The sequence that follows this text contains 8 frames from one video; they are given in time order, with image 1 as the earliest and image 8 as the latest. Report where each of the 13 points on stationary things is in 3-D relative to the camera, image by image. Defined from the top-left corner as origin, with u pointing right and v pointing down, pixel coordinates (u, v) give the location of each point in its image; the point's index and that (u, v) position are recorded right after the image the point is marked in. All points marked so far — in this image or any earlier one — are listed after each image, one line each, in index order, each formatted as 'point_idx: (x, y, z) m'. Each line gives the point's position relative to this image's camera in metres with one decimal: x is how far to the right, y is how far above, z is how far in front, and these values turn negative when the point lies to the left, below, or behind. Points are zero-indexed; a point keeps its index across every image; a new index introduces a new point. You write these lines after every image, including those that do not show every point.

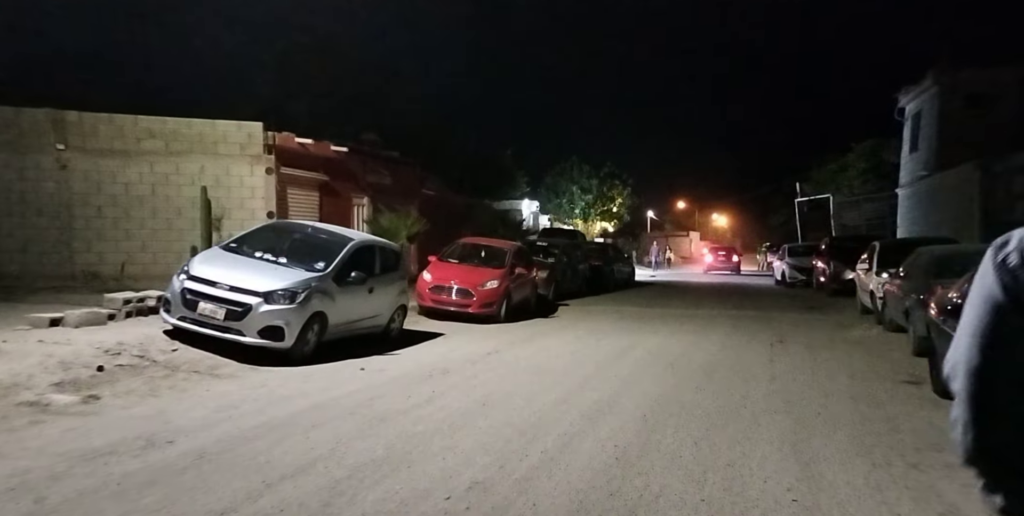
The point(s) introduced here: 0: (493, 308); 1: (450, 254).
0: (-0.4, -1.2, +15.4) m
1: (-1.8, +0.1, +17.6) m
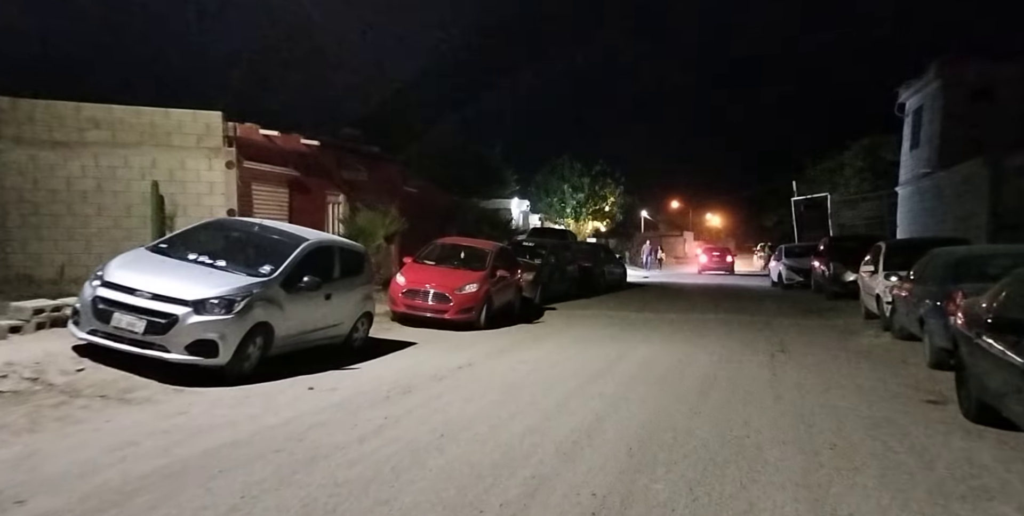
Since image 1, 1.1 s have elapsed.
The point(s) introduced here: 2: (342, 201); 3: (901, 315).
0: (-0.9, -1.3, +14.3) m
1: (-2.2, +0.1, +16.5) m
2: (-5.2, +1.8, +19.8) m
3: (+8.1, -1.2, +13.4) m
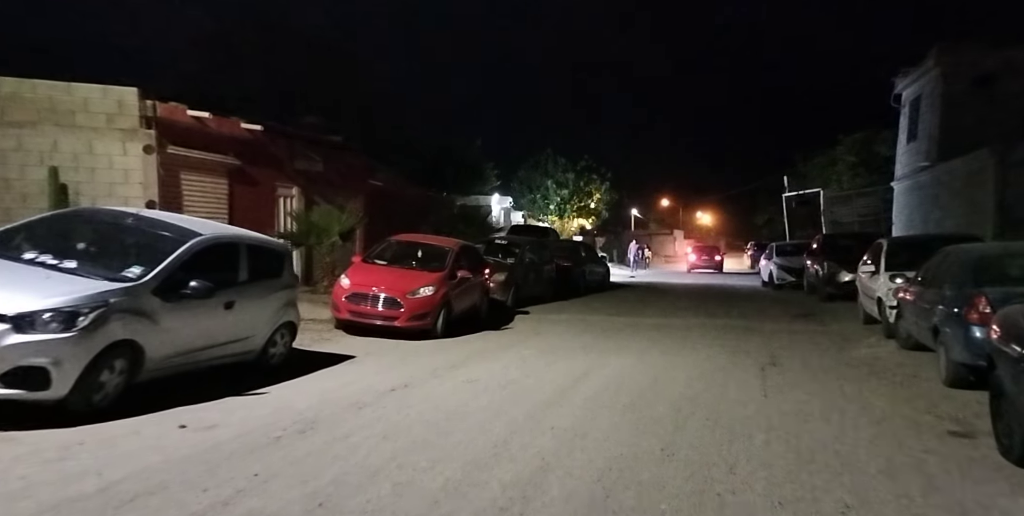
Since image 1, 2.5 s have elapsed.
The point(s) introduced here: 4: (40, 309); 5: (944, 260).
0: (-1.7, -1.2, +12.6) m
1: (-3.1, +0.1, +14.8) m
2: (-6.1, +1.9, +18.1) m
3: (+7.4, -1.2, +11.9) m
4: (-4.2, -0.5, +5.6) m
5: (+7.6, 0.0, +11.3) m
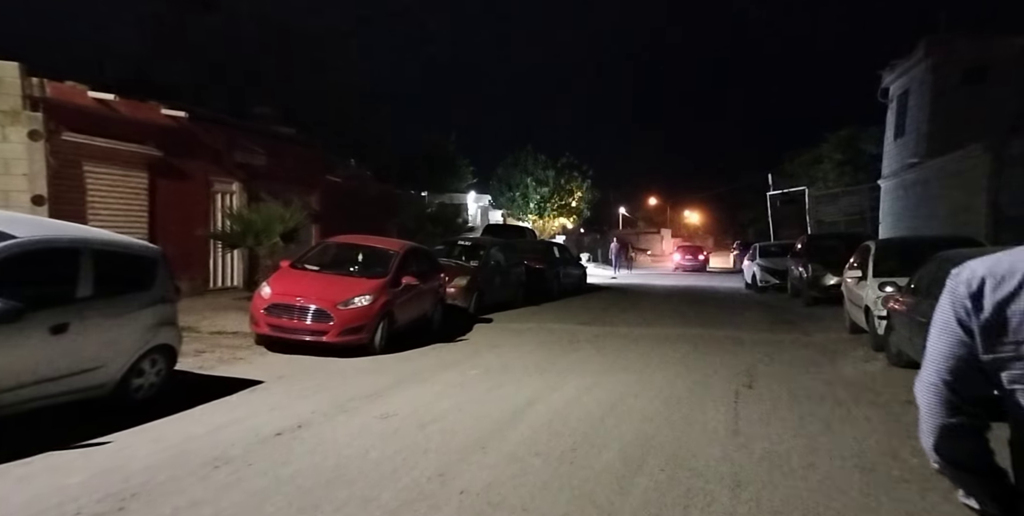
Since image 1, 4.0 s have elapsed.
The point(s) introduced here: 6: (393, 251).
0: (-2.6, -1.4, +11.2) m
1: (-4.1, 0.0, +13.3) m
2: (-7.2, +1.8, +16.5) m
3: (+6.4, -1.3, +10.5) m
4: (-5.0, -0.6, +4.1) m
5: (+6.7, -0.1, +10.0) m
6: (-2.5, +0.2, +13.4) m
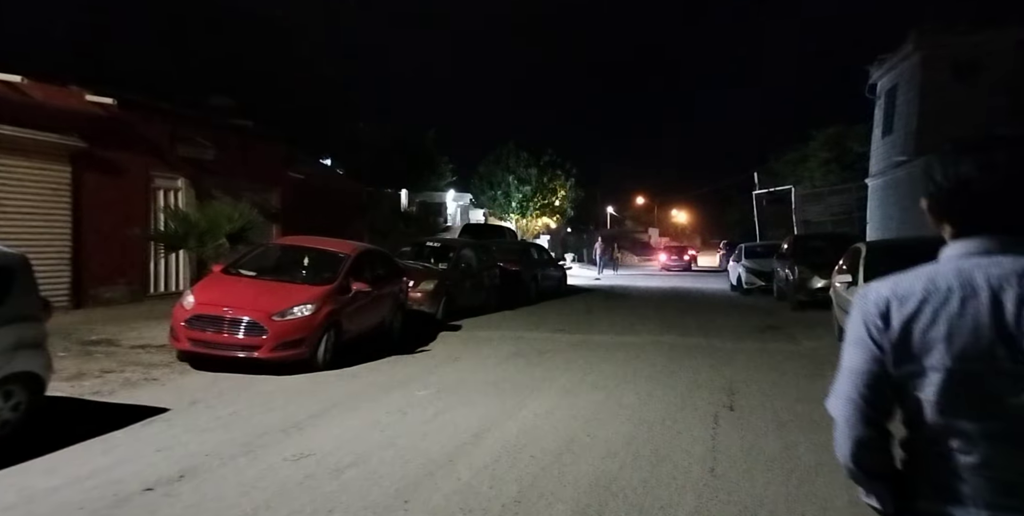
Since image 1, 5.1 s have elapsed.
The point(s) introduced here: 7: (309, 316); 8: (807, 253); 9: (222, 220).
0: (-3.3, -1.4, +9.9) m
1: (-4.8, -0.1, +12.0) m
2: (-8.0, +1.7, +15.2) m
3: (+5.8, -1.4, +9.5) m
4: (-5.5, -0.7, +2.8) m
5: (+6.0, -0.2, +9.0) m
6: (-3.2, +0.1, +12.2) m
7: (-3.2, -0.9, +10.1) m
8: (+9.1, +0.2, +19.6) m
9: (-6.4, +0.8, +14.1) m
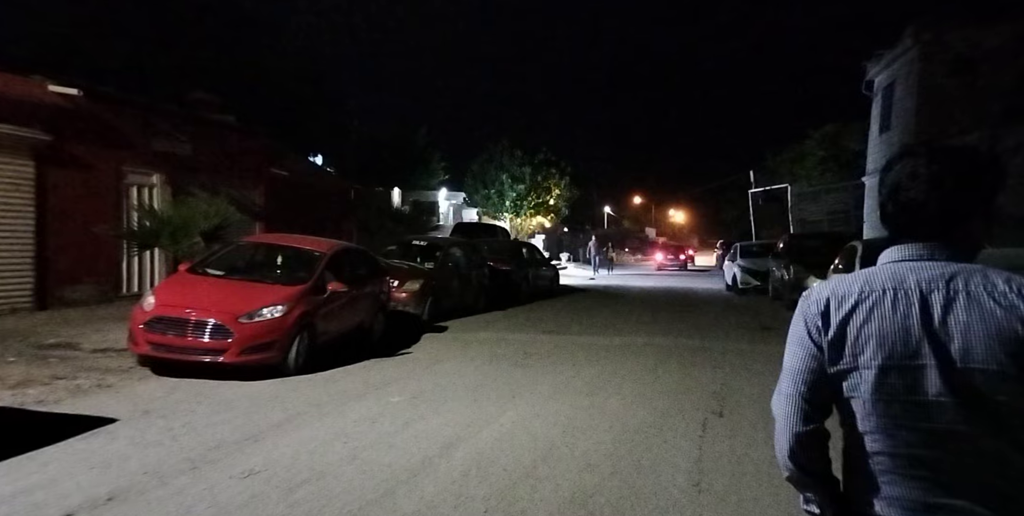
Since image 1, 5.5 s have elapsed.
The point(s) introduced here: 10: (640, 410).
0: (-3.6, -1.4, +9.4) m
1: (-5.1, 0.0, +11.5) m
2: (-8.3, +1.7, +14.7) m
3: (+5.5, -1.4, +9.0) m
4: (-5.8, -0.7, +2.3) m
5: (+5.8, -0.2, +8.5) m
6: (-3.5, +0.1, +11.7) m
7: (-3.5, -0.9, +9.6) m
8: (+8.8, +0.2, +19.2) m
9: (-6.7, +0.8, +13.6) m
10: (+1.7, -2.0, +8.4) m
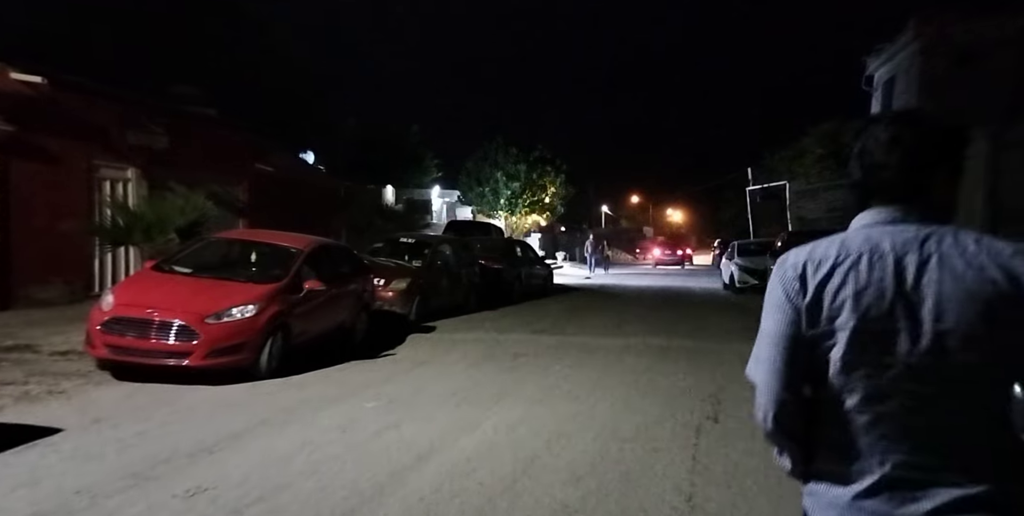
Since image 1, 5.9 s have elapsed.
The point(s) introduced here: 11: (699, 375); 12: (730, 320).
0: (-3.8, -1.4, +8.9) m
1: (-5.3, 0.0, +11.0) m
2: (-8.5, +1.8, +14.1) m
3: (+5.2, -1.3, +8.5) m
4: (-6.0, -0.6, +1.7) m
5: (+5.5, -0.2, +8.0) m
6: (-3.7, +0.2, +11.1) m
7: (-3.7, -0.9, +9.1) m
8: (+8.5, +0.3, +18.7) m
9: (-7.0, +0.9, +13.0) m
10: (+1.5, -1.9, +7.8) m
11: (+3.0, -1.9, +10.2) m
12: (+5.8, -1.7, +16.9) m
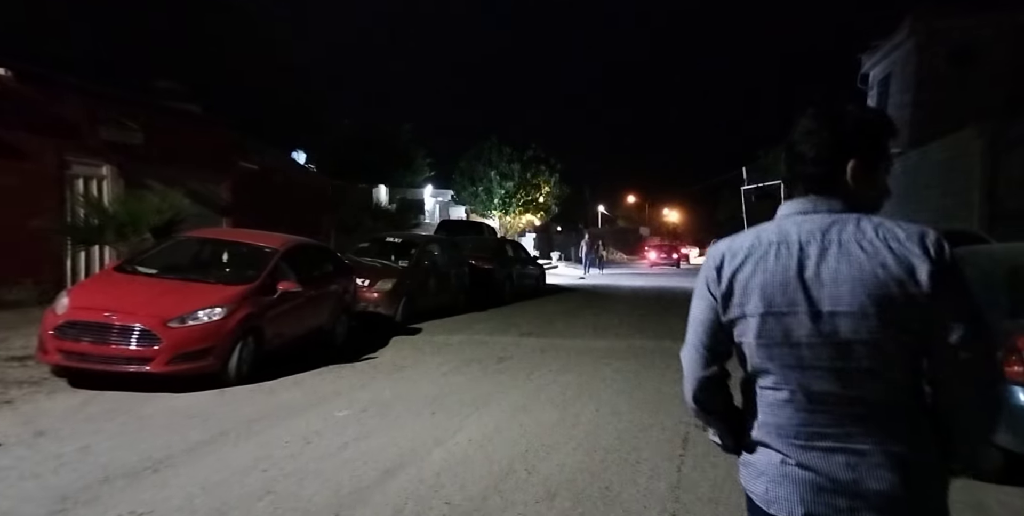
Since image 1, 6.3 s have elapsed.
0: (-4.1, -1.4, +8.4) m
1: (-5.6, 0.0, +10.5) m
2: (-8.8, +1.8, +13.6) m
3: (+5.0, -1.3, +8.1) m
4: (-6.2, -0.6, +1.3) m
5: (+5.3, -0.2, +7.6) m
6: (-4.0, +0.2, +10.7) m
7: (-4.0, -0.9, +8.6) m
8: (+8.2, +0.3, +18.3) m
9: (-7.3, +0.9, +12.6) m
10: (+1.2, -1.9, +7.4) m
11: (+2.8, -1.9, +9.8) m
12: (+5.5, -1.7, +16.5) m
